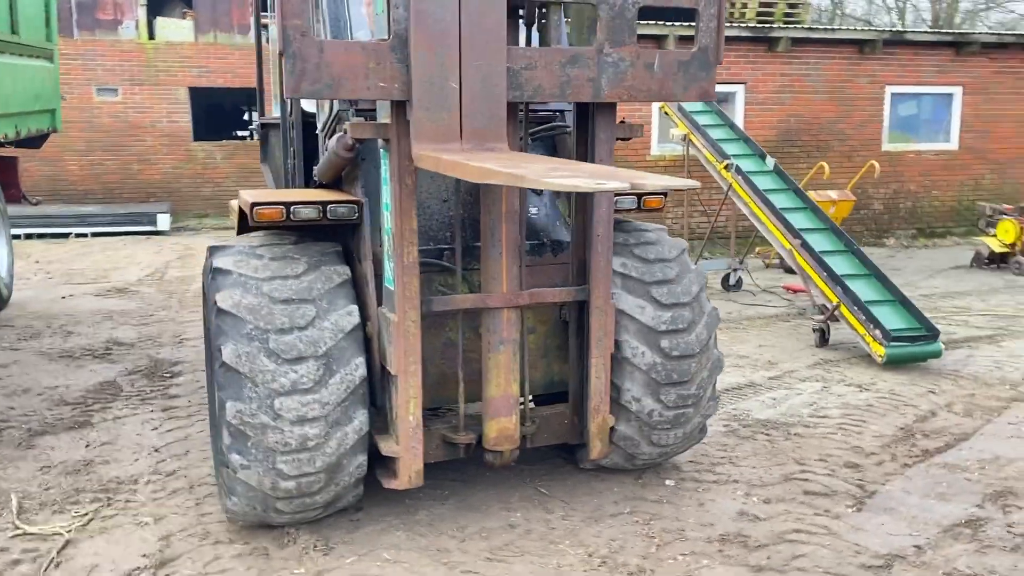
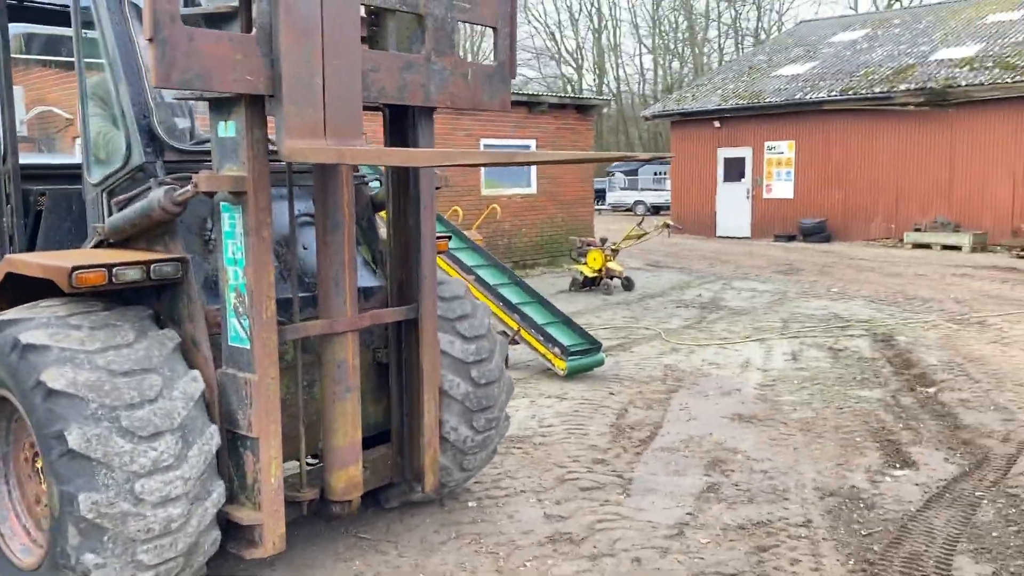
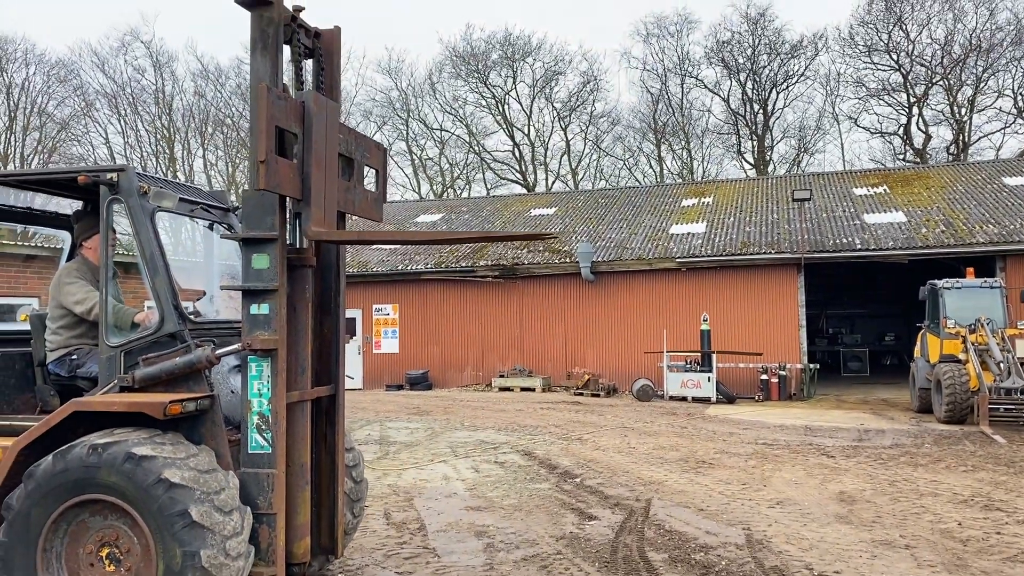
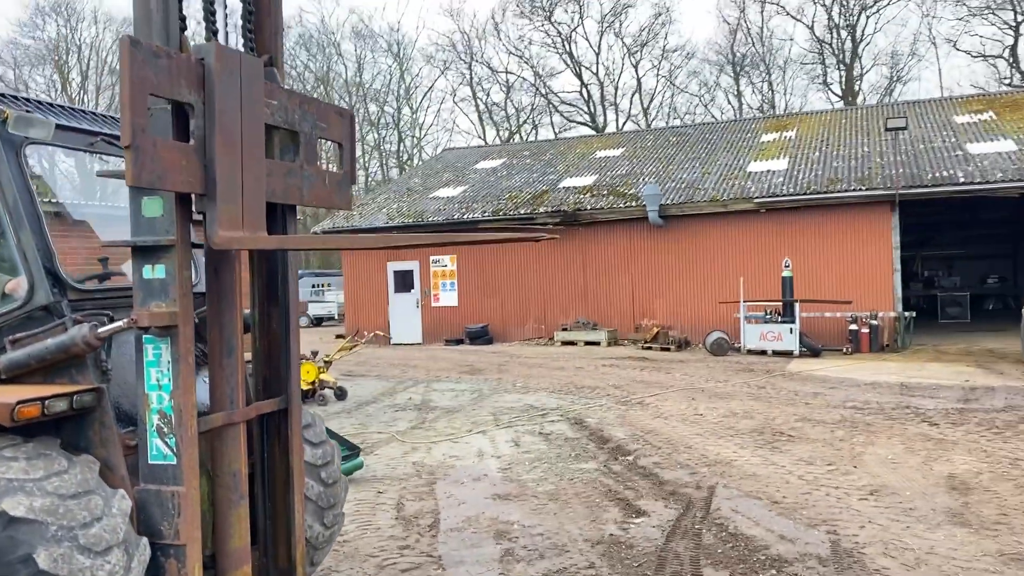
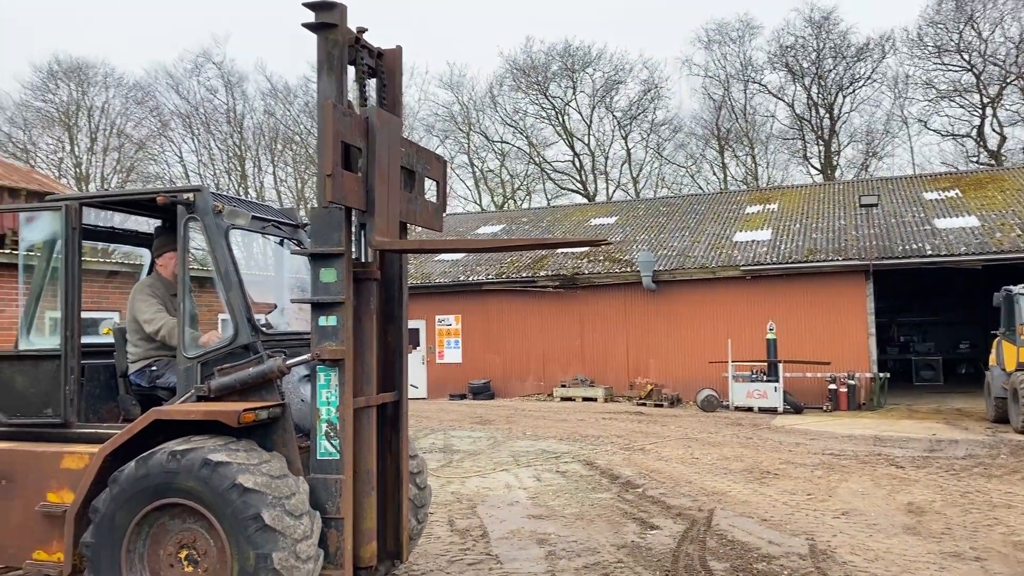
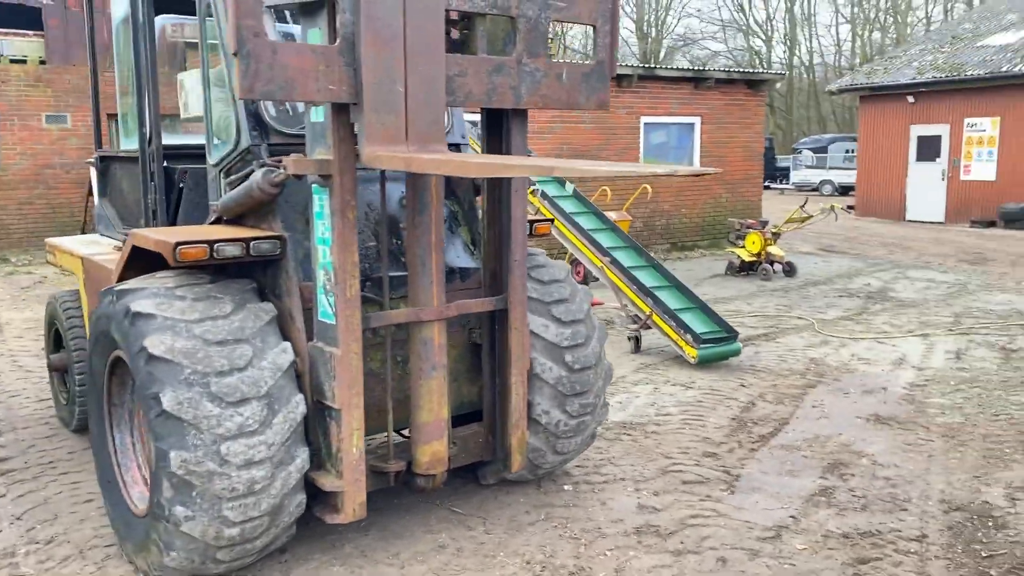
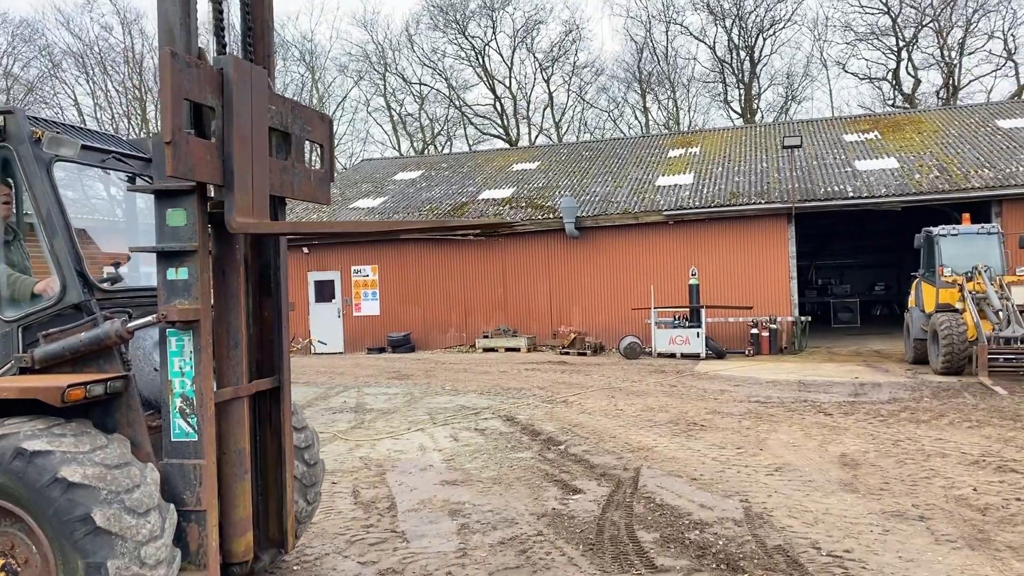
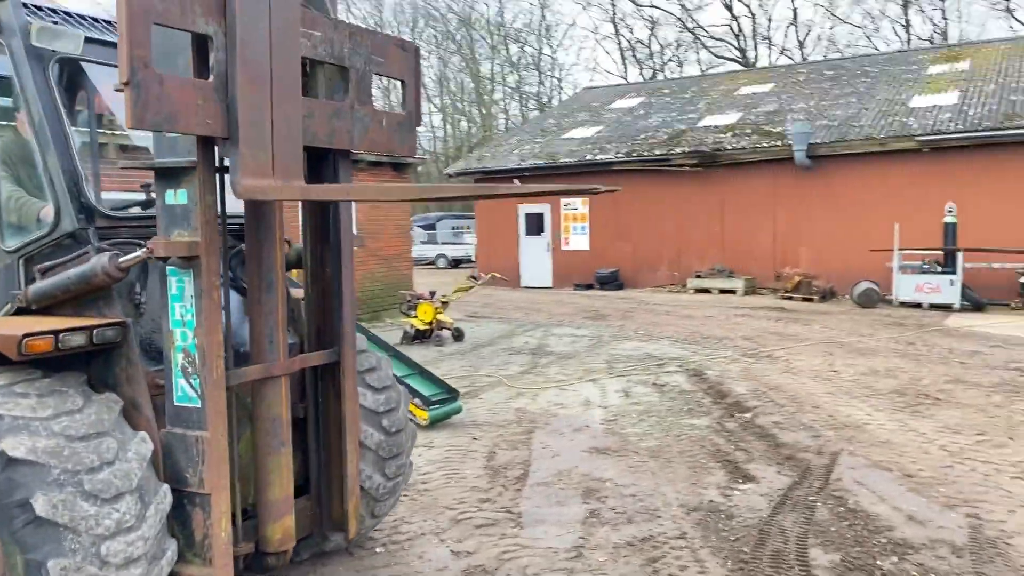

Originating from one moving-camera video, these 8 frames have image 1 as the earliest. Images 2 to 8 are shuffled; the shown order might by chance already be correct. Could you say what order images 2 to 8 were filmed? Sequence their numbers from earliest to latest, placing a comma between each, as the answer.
6, 2, 8, 4, 7, 3, 5
